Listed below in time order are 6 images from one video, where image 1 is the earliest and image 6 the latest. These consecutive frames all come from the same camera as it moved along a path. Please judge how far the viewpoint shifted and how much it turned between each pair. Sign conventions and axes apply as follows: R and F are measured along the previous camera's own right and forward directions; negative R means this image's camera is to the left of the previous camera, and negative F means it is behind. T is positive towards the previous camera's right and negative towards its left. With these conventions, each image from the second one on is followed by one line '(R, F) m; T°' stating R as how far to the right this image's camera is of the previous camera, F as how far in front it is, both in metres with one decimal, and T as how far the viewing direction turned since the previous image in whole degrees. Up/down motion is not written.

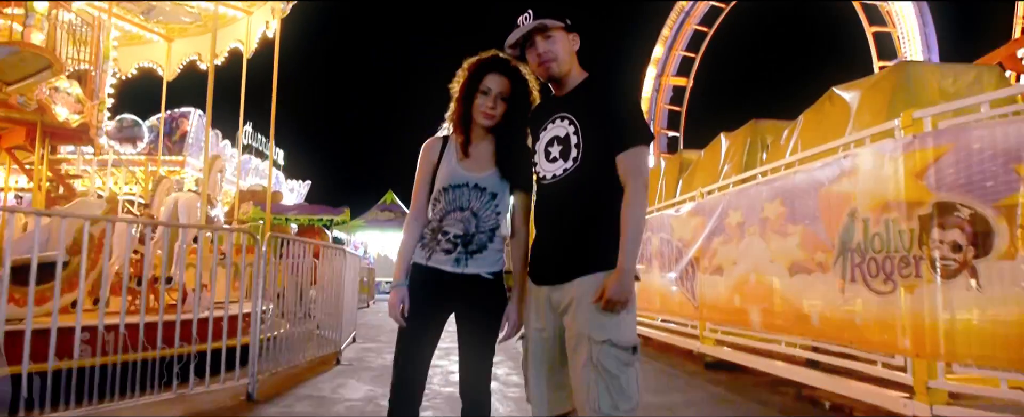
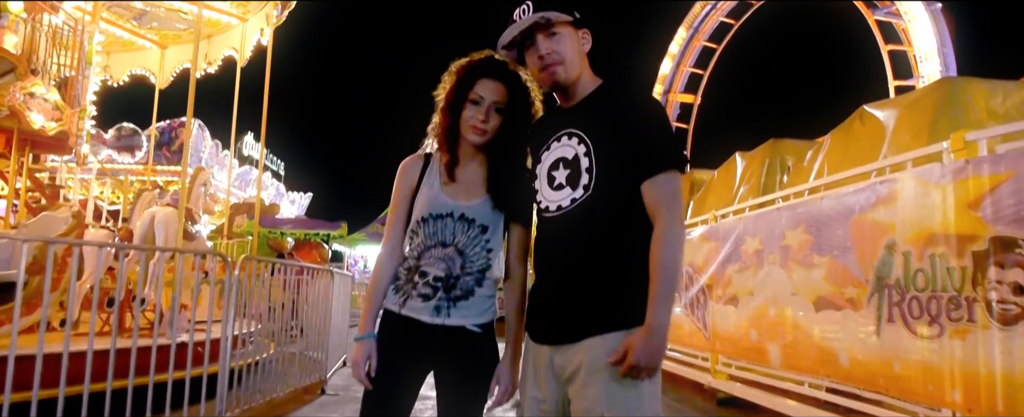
(0.0, +0.4) m; 0°
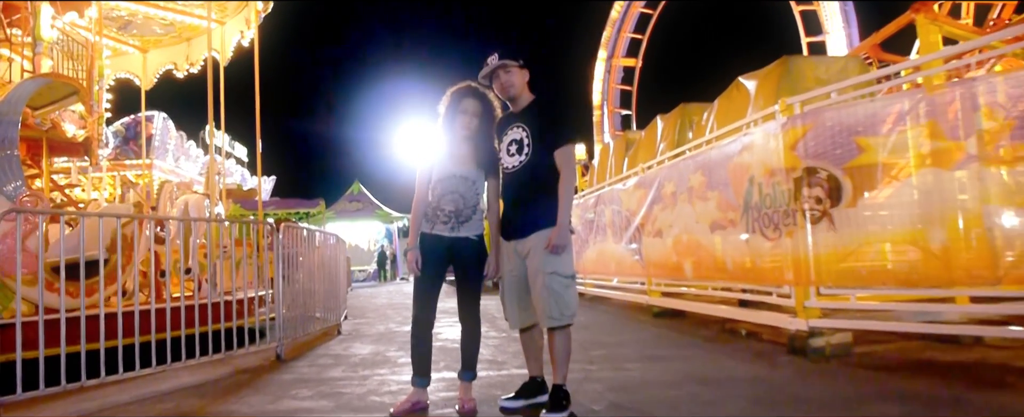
(-0.1, -1.4) m; +3°
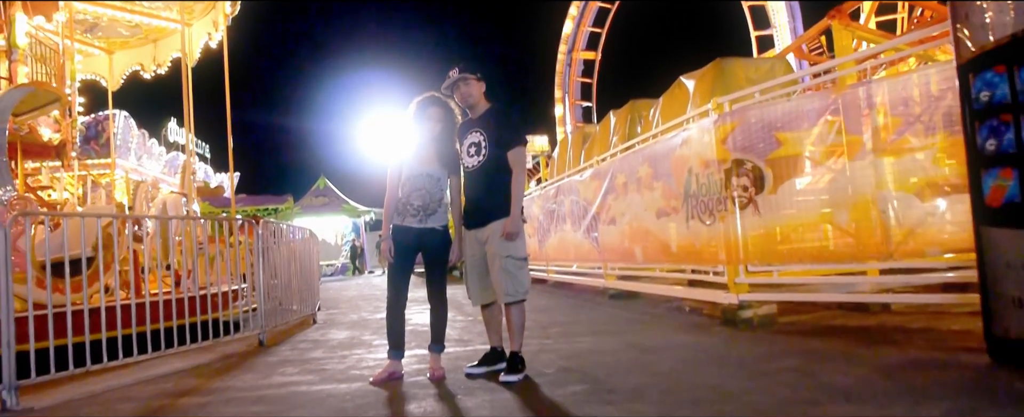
(0.0, -0.5) m; +3°
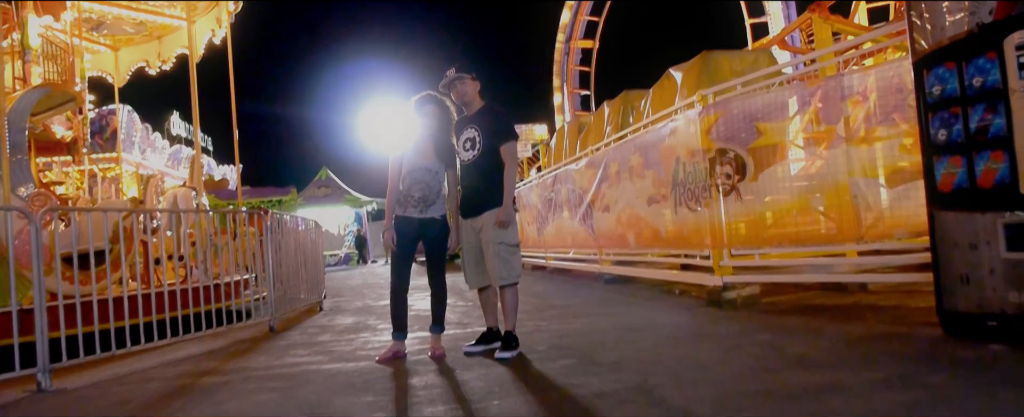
(0.0, -0.3) m; 0°
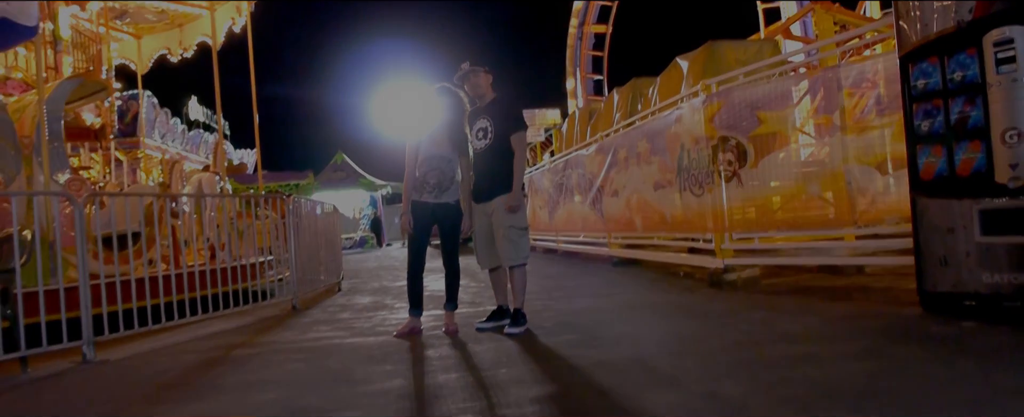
(0.0, -0.2) m; -1°
